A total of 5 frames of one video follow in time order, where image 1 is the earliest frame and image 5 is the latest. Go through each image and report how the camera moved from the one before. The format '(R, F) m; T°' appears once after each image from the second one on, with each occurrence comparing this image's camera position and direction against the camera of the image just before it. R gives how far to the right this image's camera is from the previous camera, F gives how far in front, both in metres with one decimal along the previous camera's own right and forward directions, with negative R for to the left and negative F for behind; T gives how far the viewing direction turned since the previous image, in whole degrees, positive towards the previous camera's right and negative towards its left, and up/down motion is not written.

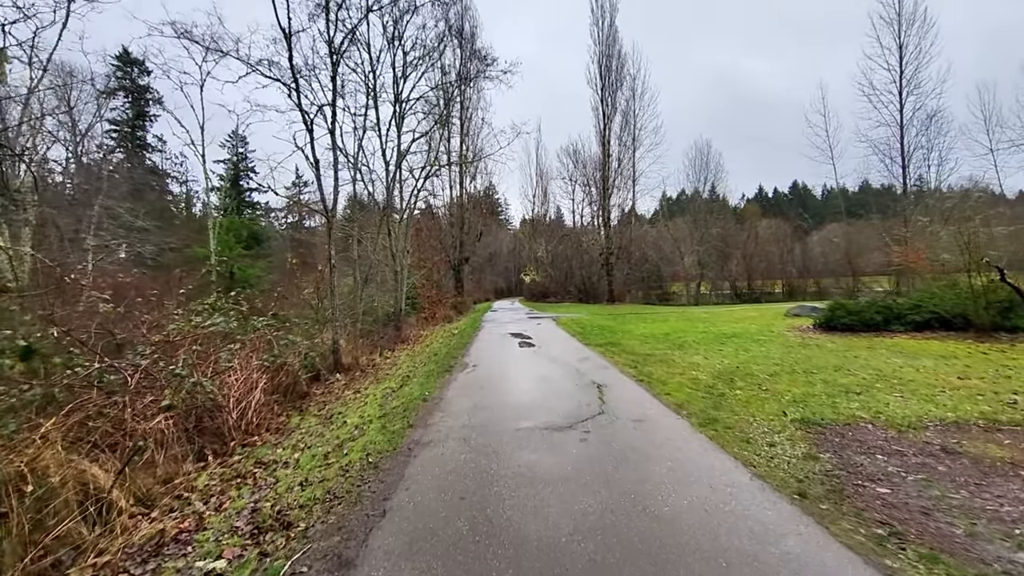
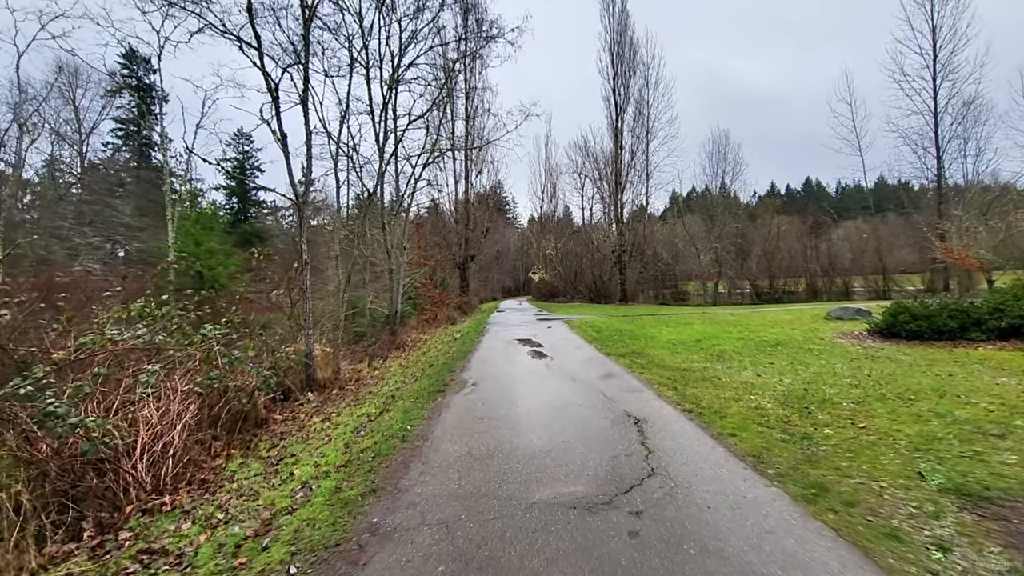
(0.0, +1.7) m; -1°
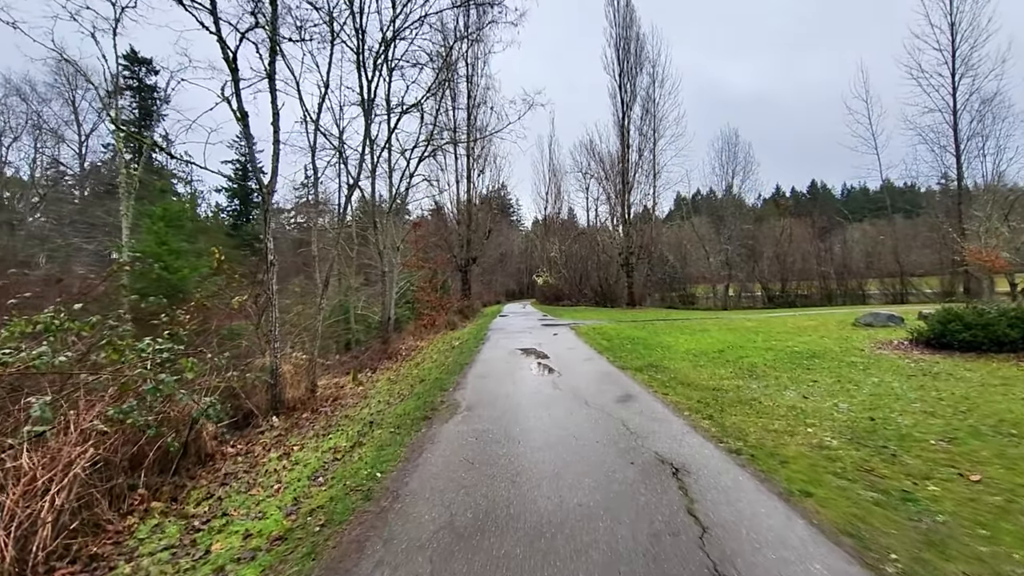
(0.0, +1.2) m; 0°
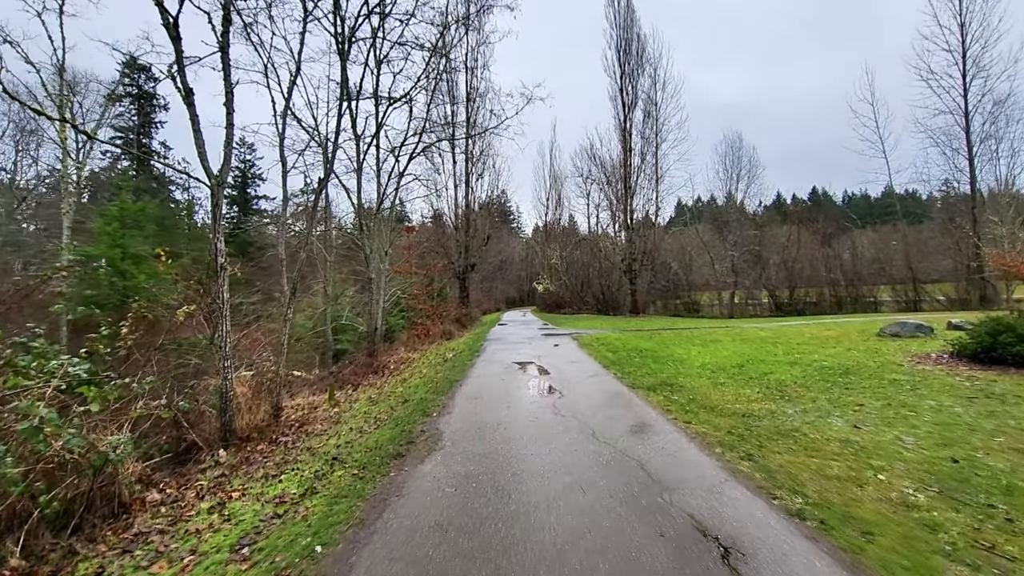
(+0.1, +1.1) m; 0°
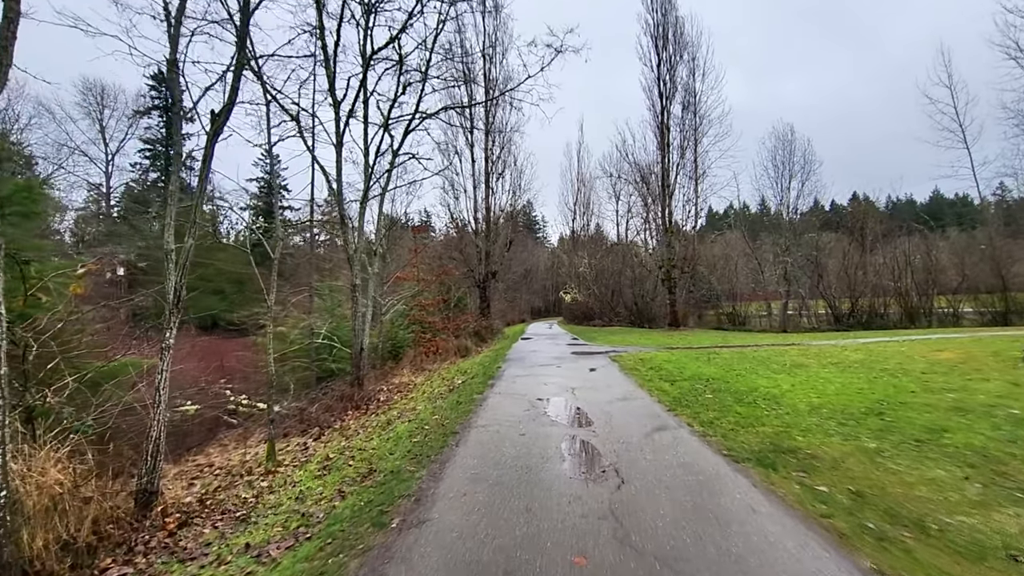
(0.0, +3.1) m; -3°
